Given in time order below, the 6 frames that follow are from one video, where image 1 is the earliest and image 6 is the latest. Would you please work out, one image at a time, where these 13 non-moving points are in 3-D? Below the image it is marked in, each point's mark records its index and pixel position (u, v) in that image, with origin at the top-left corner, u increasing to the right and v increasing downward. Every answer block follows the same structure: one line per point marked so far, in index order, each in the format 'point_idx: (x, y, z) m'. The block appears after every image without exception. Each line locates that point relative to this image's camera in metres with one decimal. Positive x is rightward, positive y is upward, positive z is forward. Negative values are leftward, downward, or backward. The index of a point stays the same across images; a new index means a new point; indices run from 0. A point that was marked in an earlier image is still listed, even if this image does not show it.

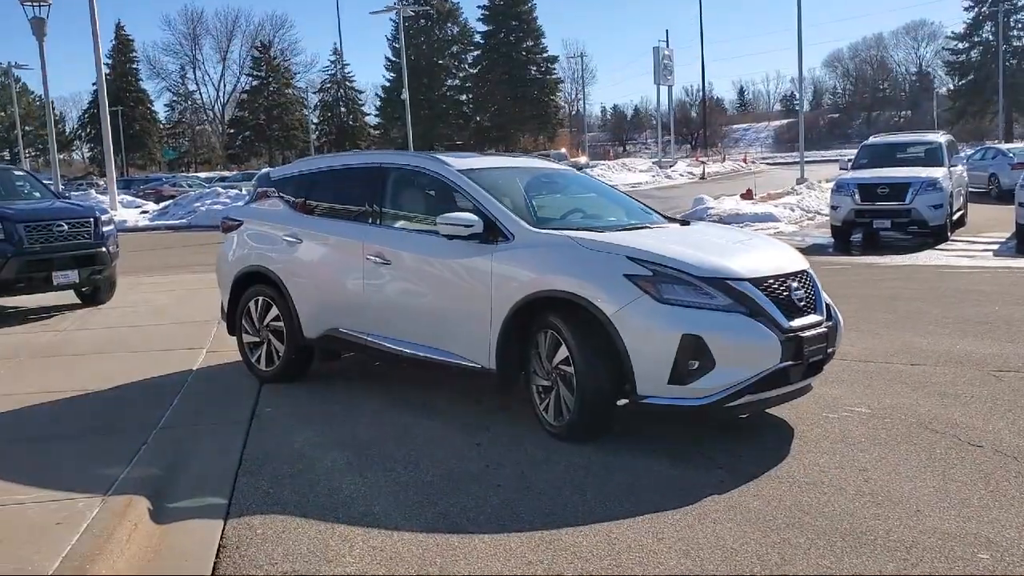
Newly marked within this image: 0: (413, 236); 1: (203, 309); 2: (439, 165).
0: (-0.6, +0.3, +6.1) m
1: (-3.3, -0.2, +10.5) m
2: (-0.5, +0.8, +6.2) m
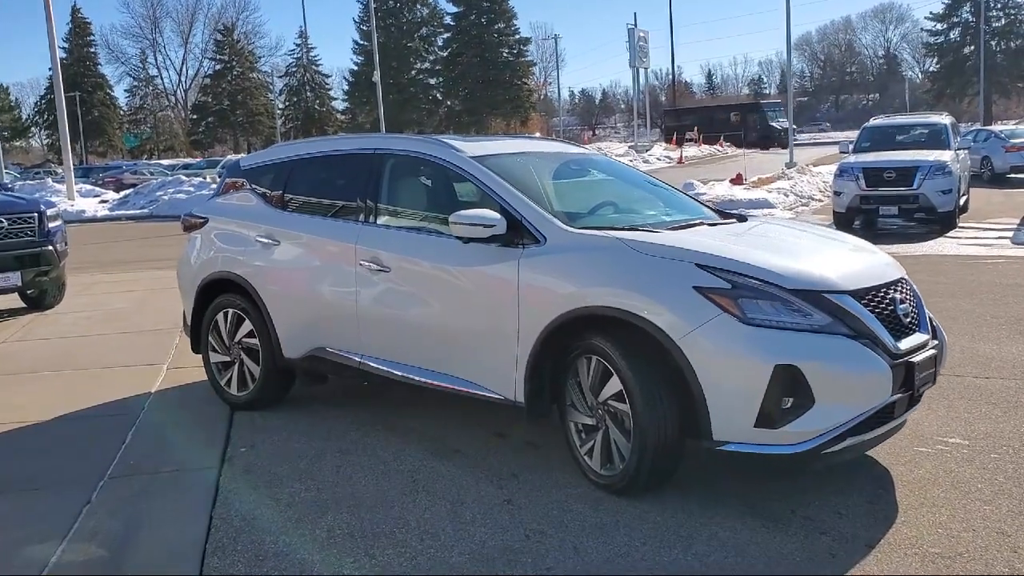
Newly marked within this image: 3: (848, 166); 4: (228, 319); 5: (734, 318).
0: (-0.5, +0.3, +5.0) m
1: (-3.4, -0.3, +9.4) m
2: (-0.3, +0.7, +5.2) m
3: (+5.4, +2.0, +15.7) m
4: (-1.8, -0.2, +6.0) m
5: (+0.9, -0.1, +3.9) m
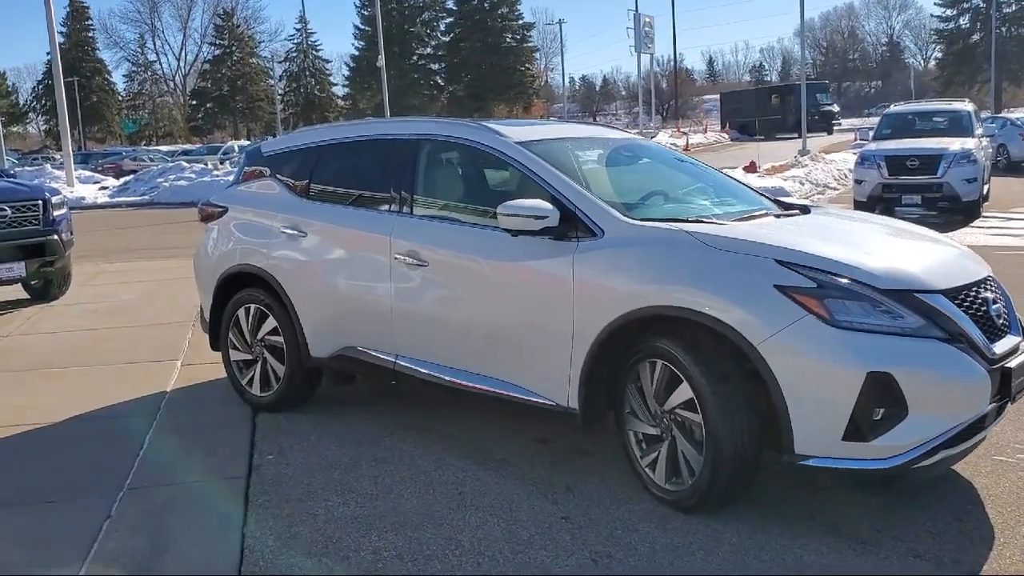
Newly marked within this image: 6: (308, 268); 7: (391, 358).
0: (-0.3, +0.3, +4.7) m
1: (-3.1, -0.2, +9.0) m
2: (-0.1, +0.8, +4.8) m
3: (+5.6, +2.1, +15.3) m
4: (-1.5, -0.2, +5.7) m
5: (+1.1, -0.1, +3.6) m
6: (-1.1, +0.1, +5.3) m
7: (-0.6, -0.4, +5.0) m
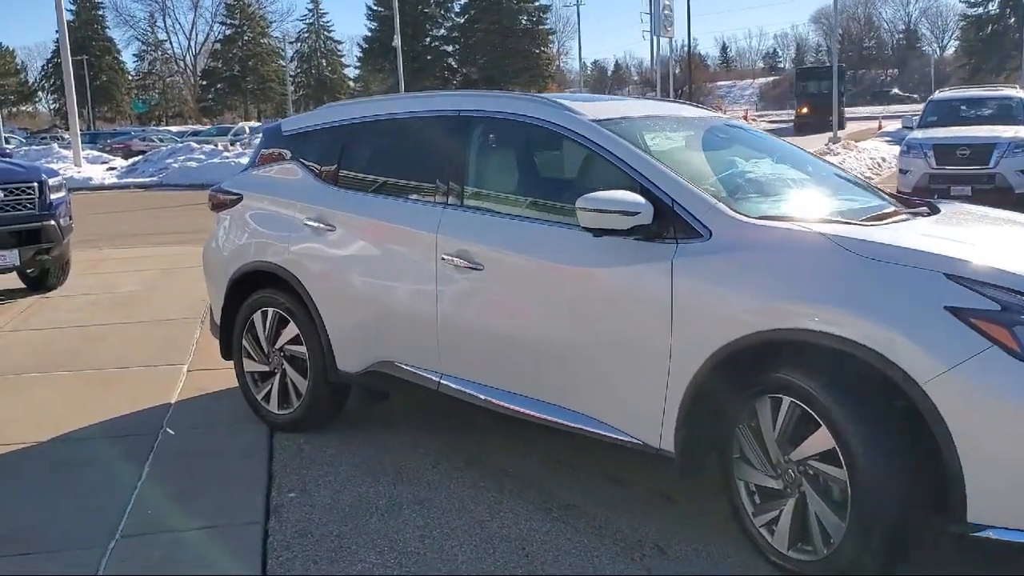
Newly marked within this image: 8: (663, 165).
0: (0.0, +0.2, +3.9) m
1: (-2.8, -0.1, +8.3) m
2: (+0.2, +0.7, +4.0) m
3: (+6.0, +2.2, +14.4) m
4: (-1.2, -0.2, +4.9) m
5: (+1.4, -0.2, +2.8) m
6: (-0.8, +0.1, +4.5) m
7: (-0.3, -0.4, +4.2) m
8: (+0.6, +0.5, +3.6) m
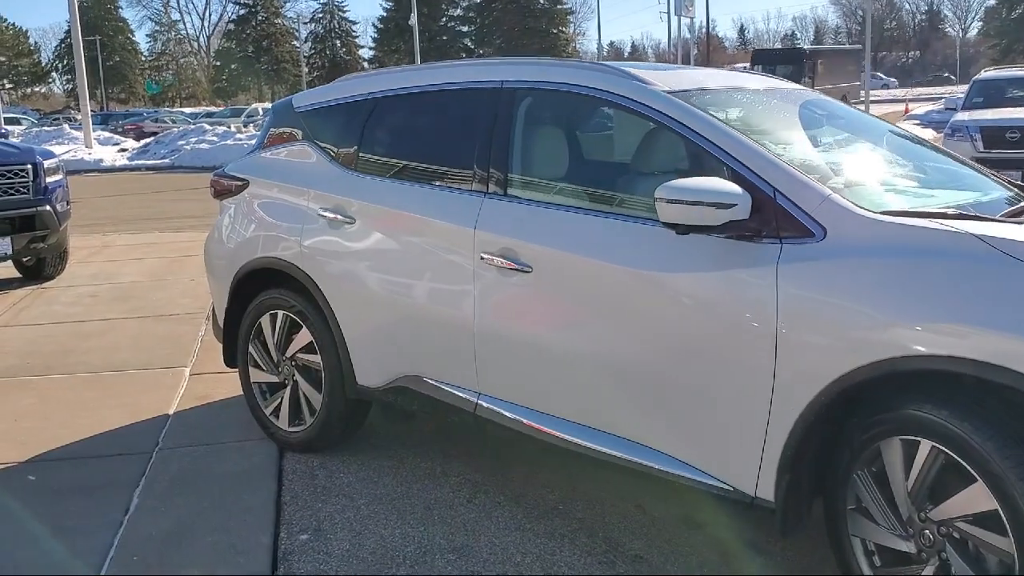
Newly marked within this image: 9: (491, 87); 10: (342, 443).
0: (+0.2, +0.2, +3.2) m
1: (-2.6, 0.0, +7.7) m
2: (+0.4, +0.7, +3.3) m
3: (+6.4, +2.3, +13.7) m
4: (-1.0, -0.2, +4.3) m
5: (+1.6, -0.2, +2.1) m
6: (-0.6, +0.1, +3.9) m
7: (-0.1, -0.4, +3.6) m
8: (+0.7, +0.4, +3.0) m
9: (-0.1, +0.8, +3.7) m
10: (-0.7, -0.7, +4.2) m
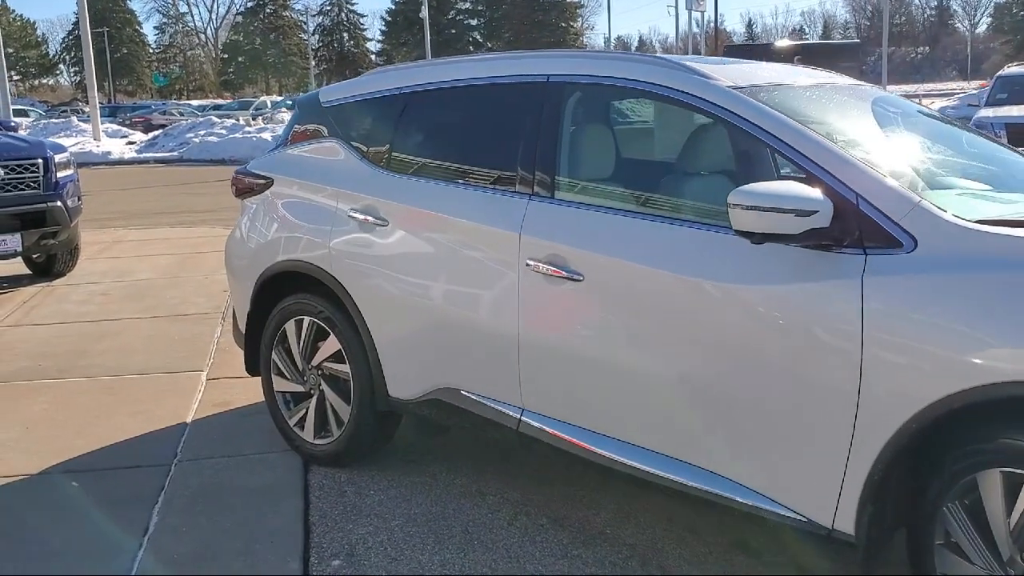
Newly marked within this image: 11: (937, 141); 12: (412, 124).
0: (+0.4, +0.2, +3.0) m
1: (-2.4, 0.0, +7.5) m
2: (+0.5, +0.7, +3.1) m
3: (+6.6, +2.3, +13.4) m
4: (-0.9, -0.2, +4.1) m
5: (+1.7, -0.3, +1.9) m
6: (-0.5, +0.1, +3.7) m
7: (0.0, -0.4, +3.4) m
8: (+0.9, +0.4, +2.7) m
9: (+0.1, +0.7, +3.5) m
10: (-0.6, -0.7, +4.0) m
11: (+1.4, +0.5, +3.3) m
12: (-0.4, +0.7, +3.9) m
